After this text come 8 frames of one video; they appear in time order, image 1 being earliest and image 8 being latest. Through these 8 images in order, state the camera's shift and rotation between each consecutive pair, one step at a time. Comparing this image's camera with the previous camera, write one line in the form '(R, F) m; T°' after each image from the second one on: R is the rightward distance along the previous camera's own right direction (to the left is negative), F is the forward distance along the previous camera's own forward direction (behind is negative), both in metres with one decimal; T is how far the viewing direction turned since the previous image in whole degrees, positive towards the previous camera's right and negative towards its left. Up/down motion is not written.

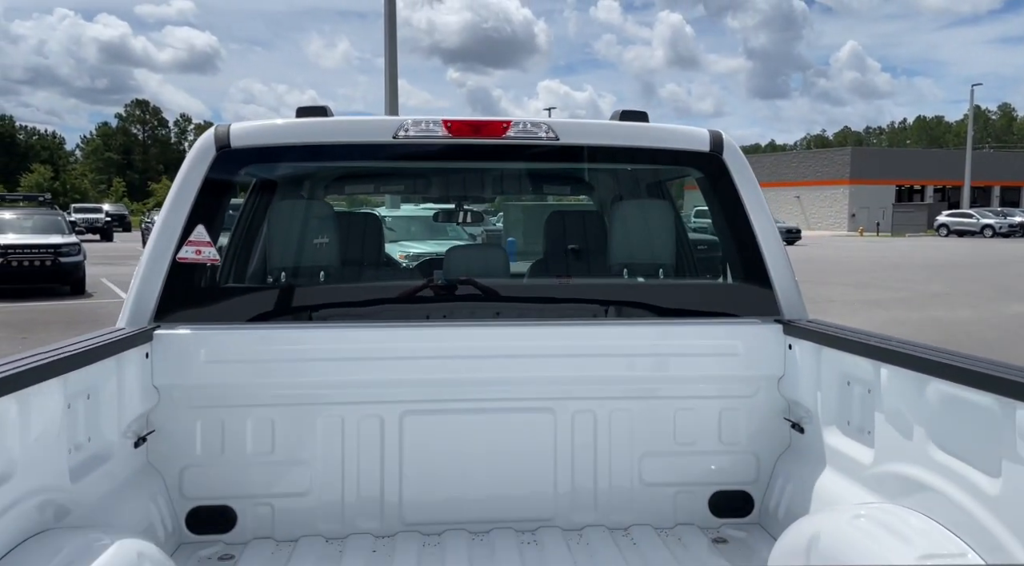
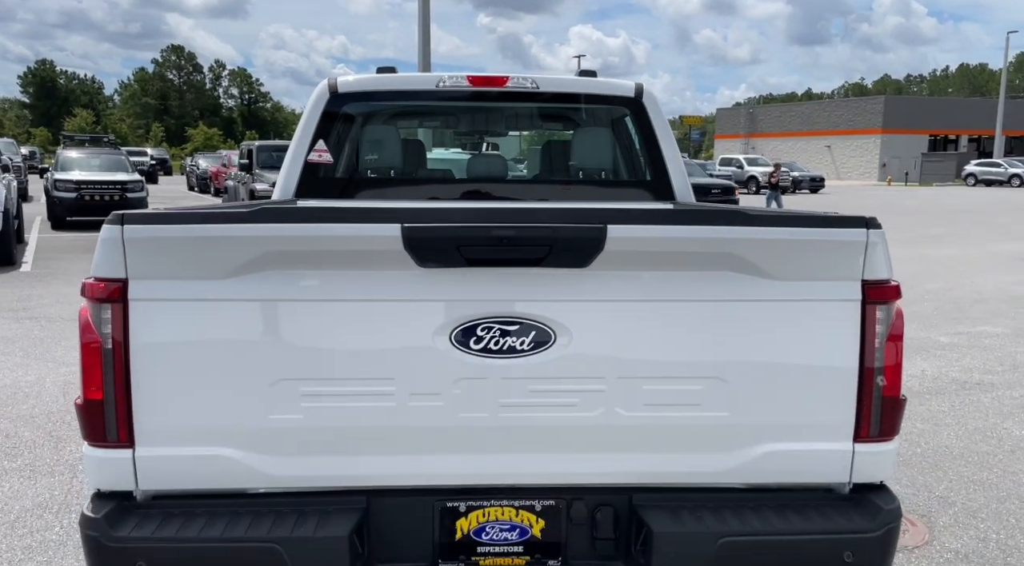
(+0.2, -1.5) m; -2°
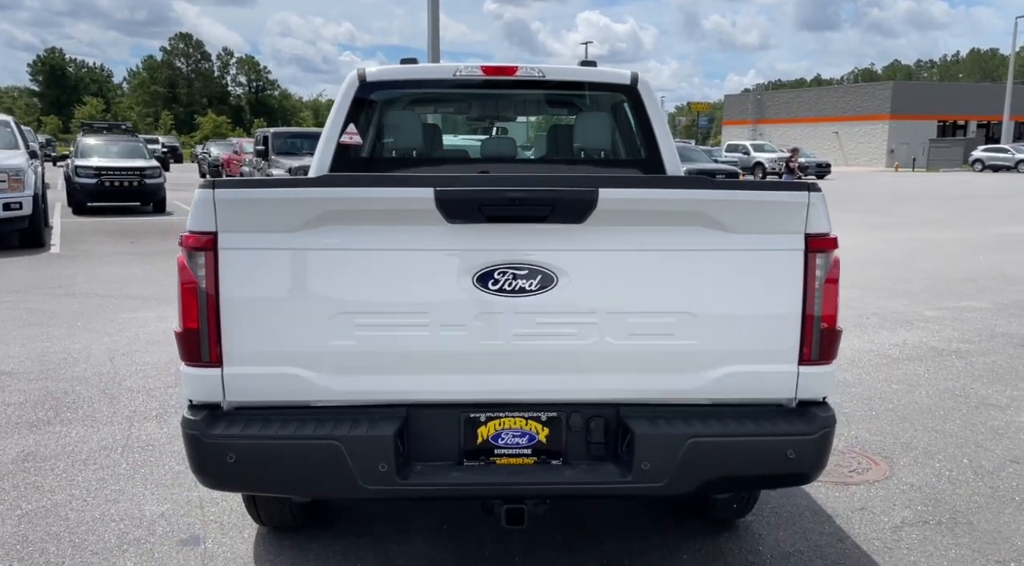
(0.0, -0.5) m; -1°
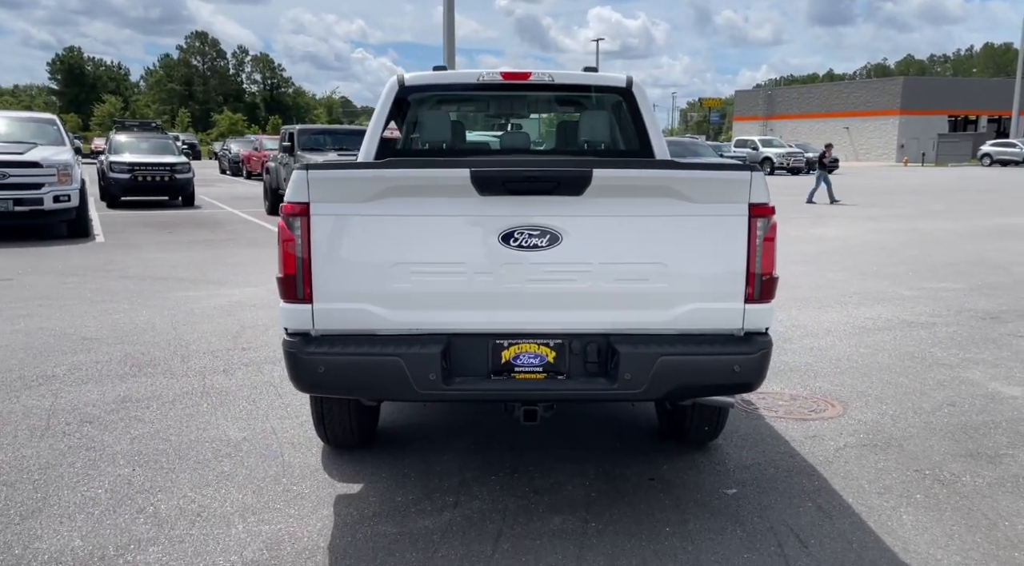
(0.0, -0.8) m; -1°
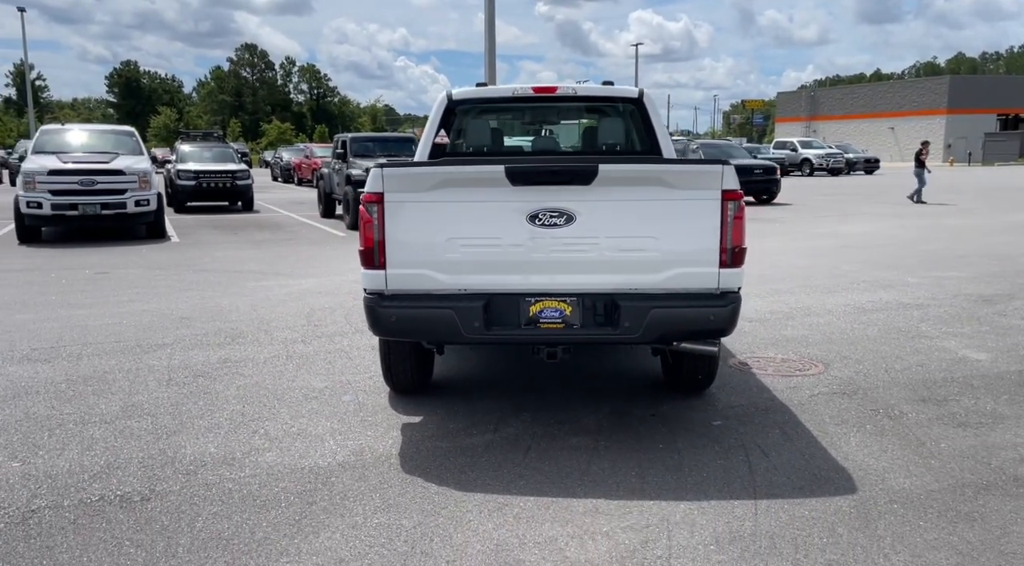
(+0.1, -1.0) m; -3°
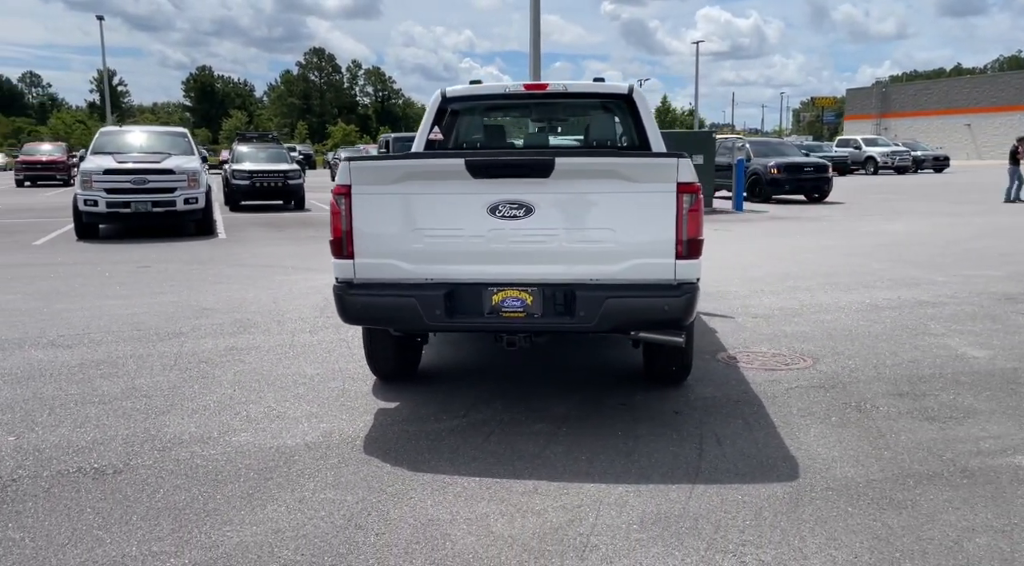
(+0.6, -0.1) m; -5°
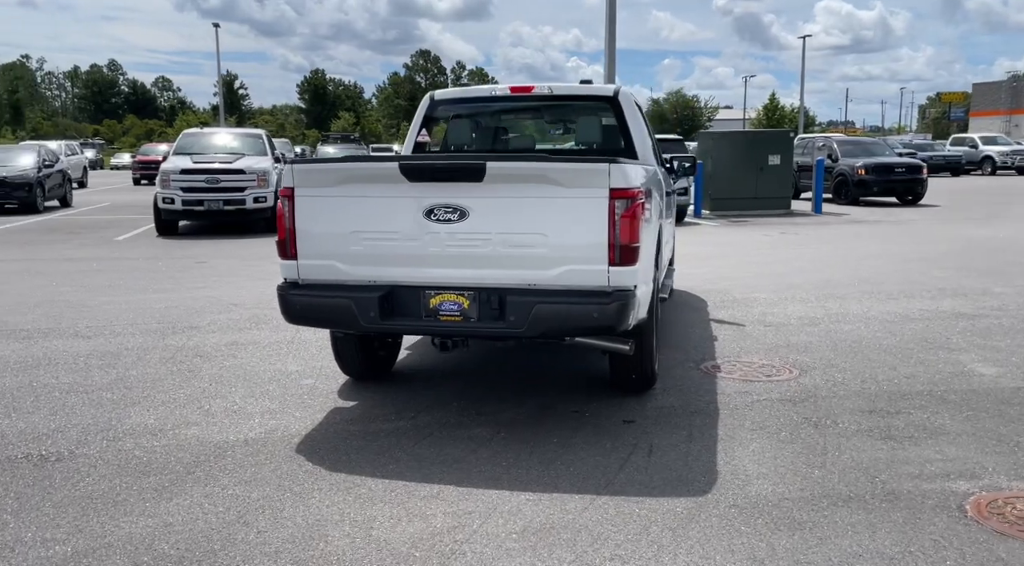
(+0.9, +0.1) m; -7°
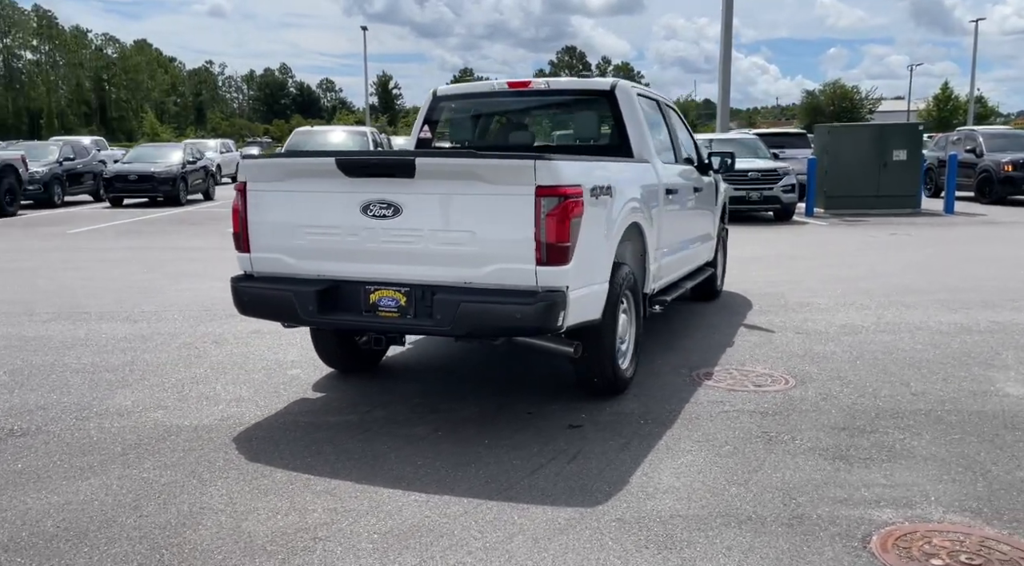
(+1.1, +0.2) m; -11°
